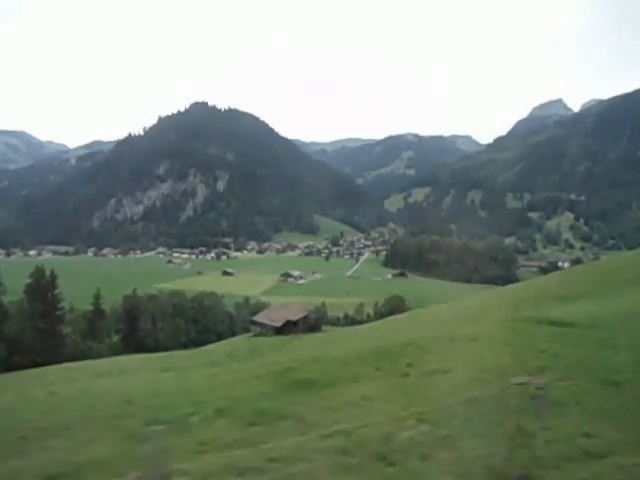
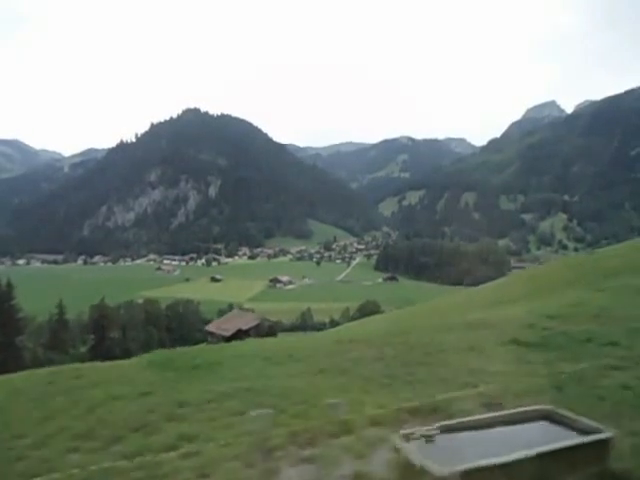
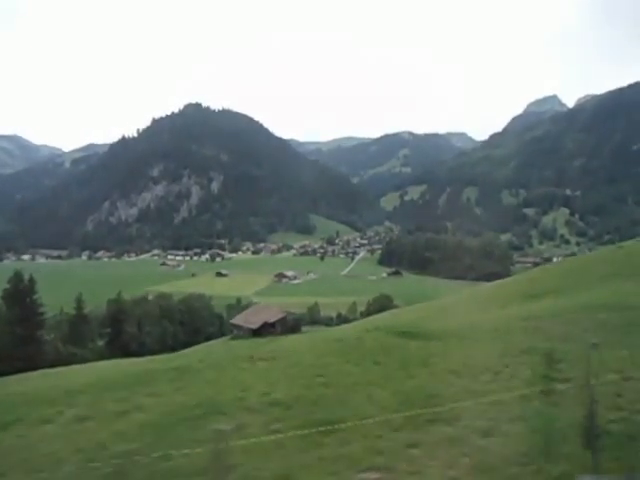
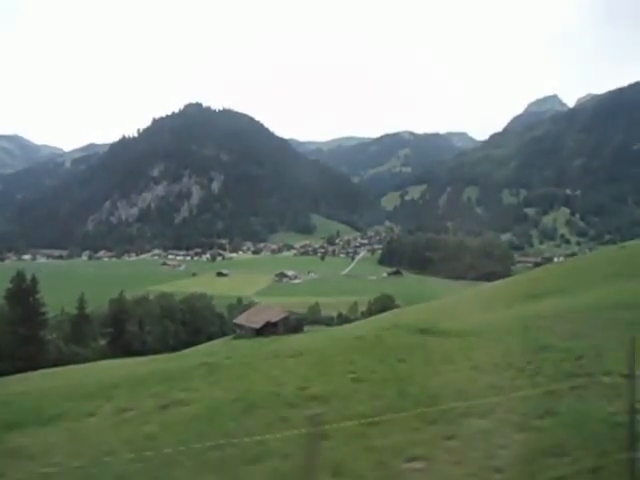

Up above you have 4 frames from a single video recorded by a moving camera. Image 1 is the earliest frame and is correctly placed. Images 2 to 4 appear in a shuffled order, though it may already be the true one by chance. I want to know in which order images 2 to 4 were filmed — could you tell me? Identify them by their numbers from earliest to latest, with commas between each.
4, 3, 2
